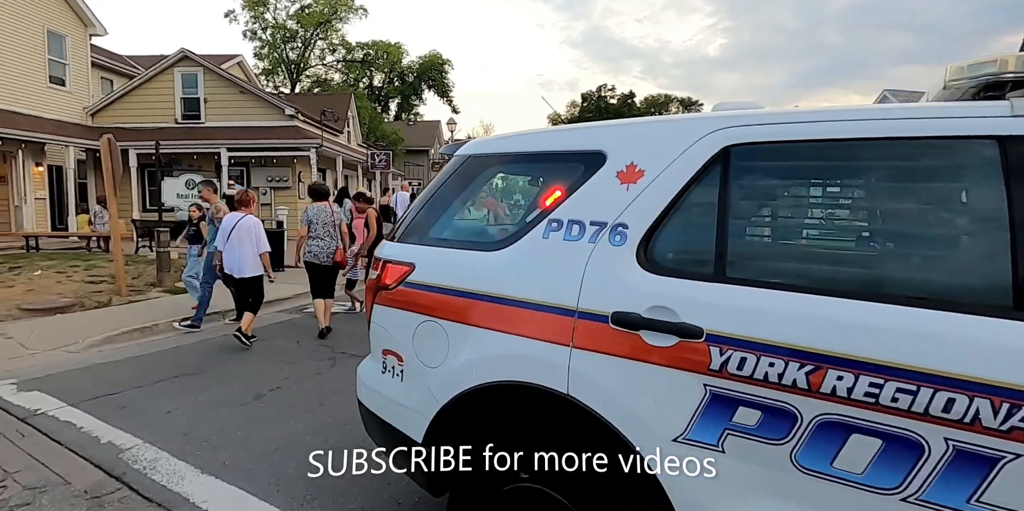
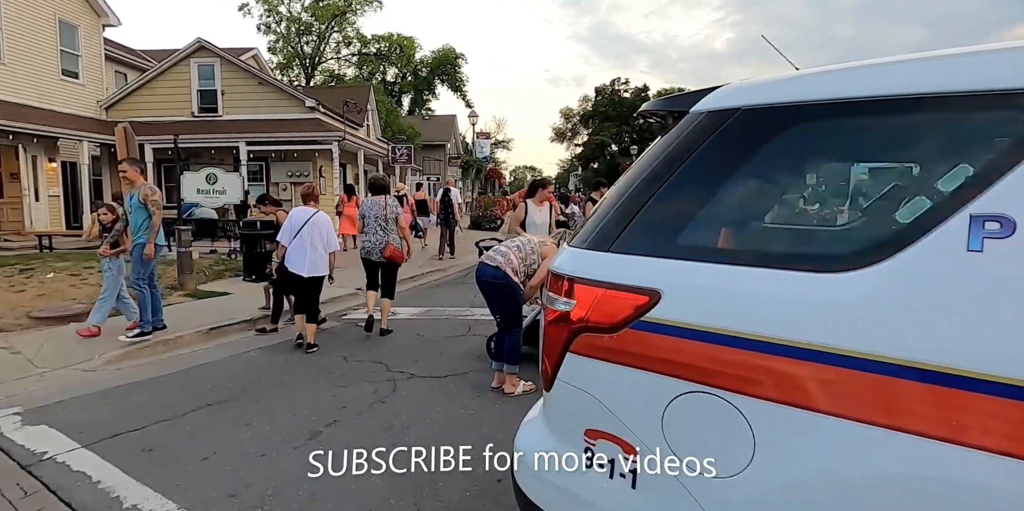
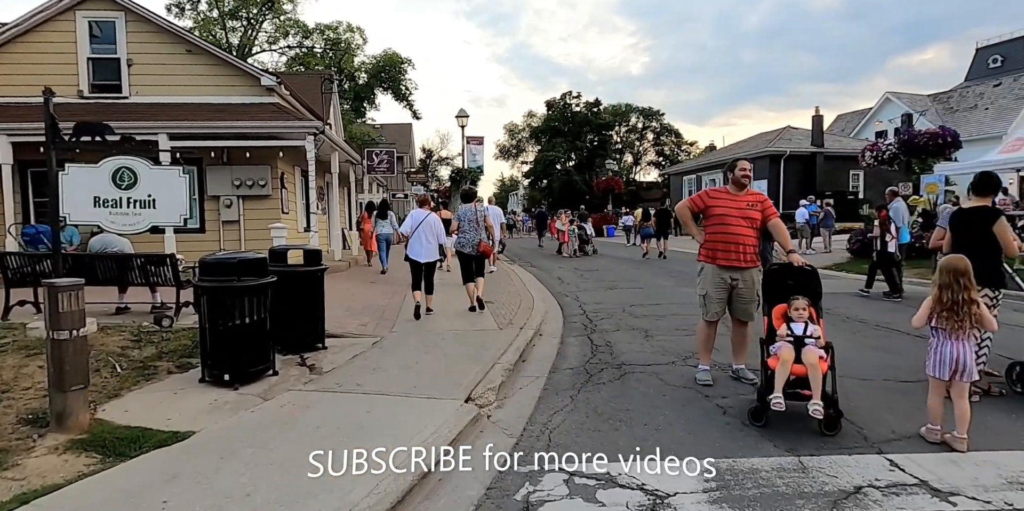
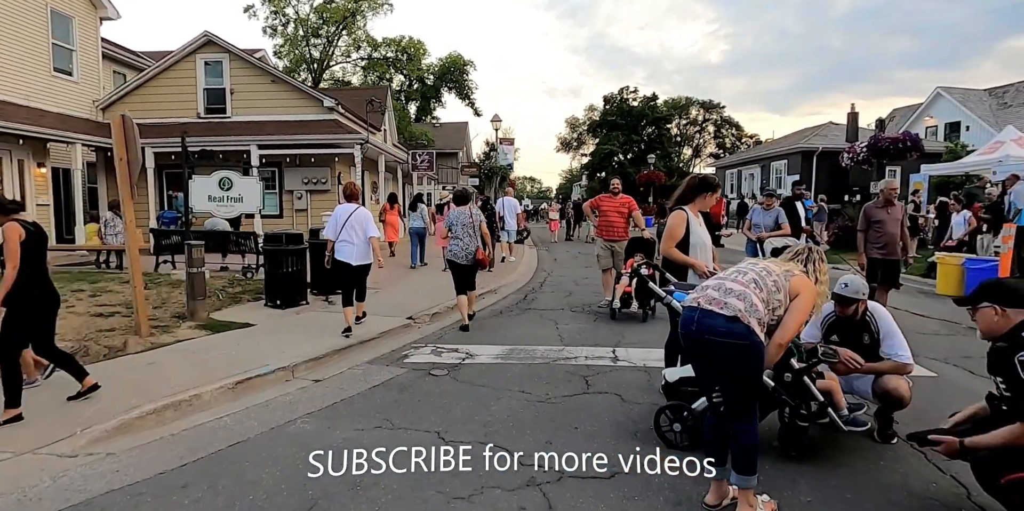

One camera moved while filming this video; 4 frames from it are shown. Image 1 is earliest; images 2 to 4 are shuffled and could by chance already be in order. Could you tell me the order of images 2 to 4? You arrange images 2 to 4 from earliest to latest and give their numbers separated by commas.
2, 4, 3
